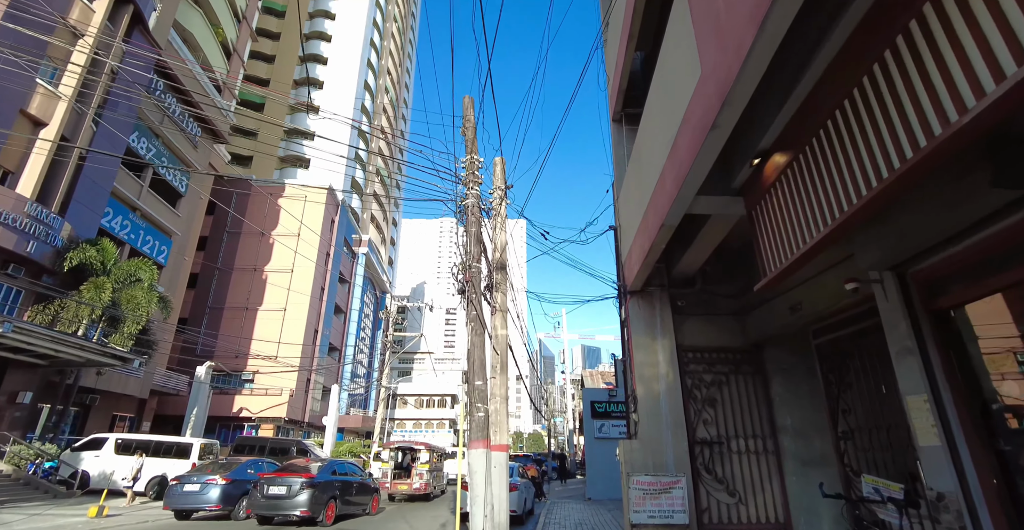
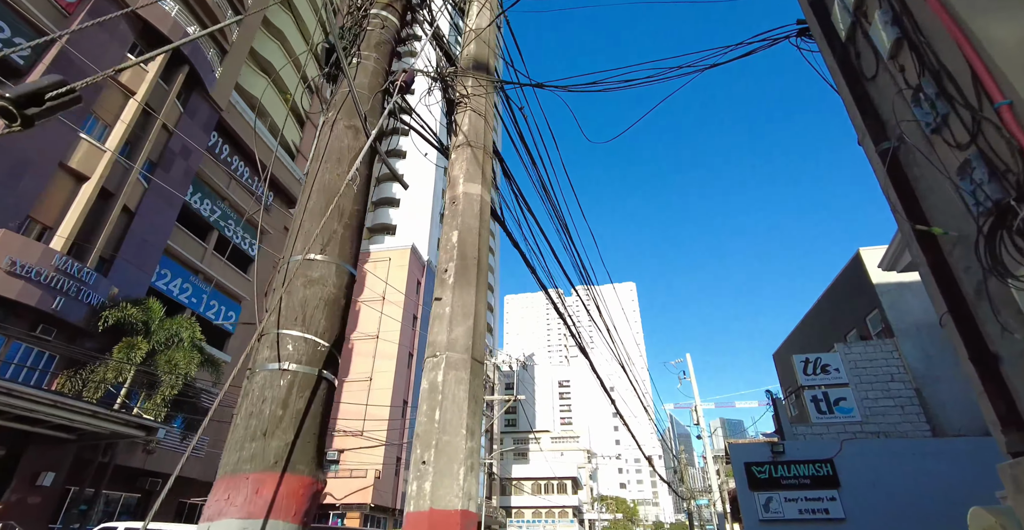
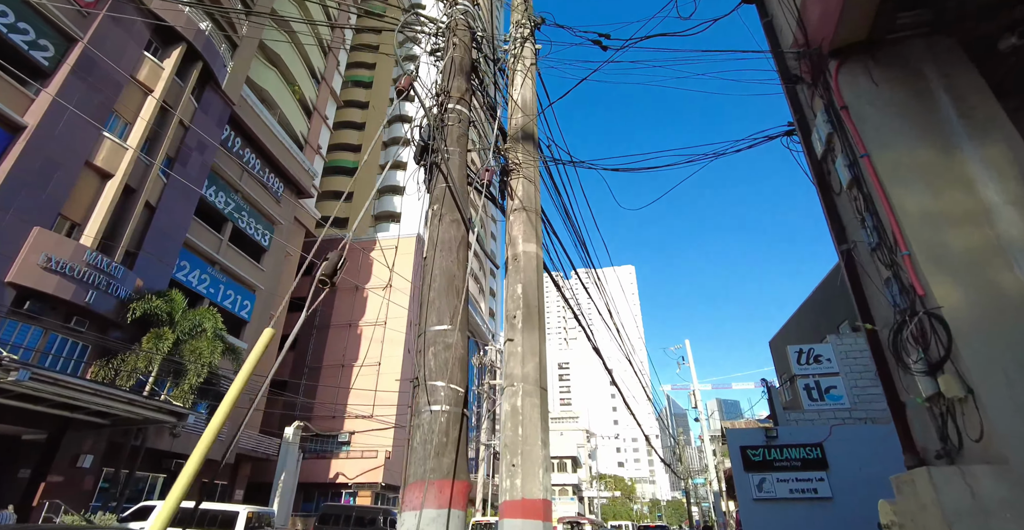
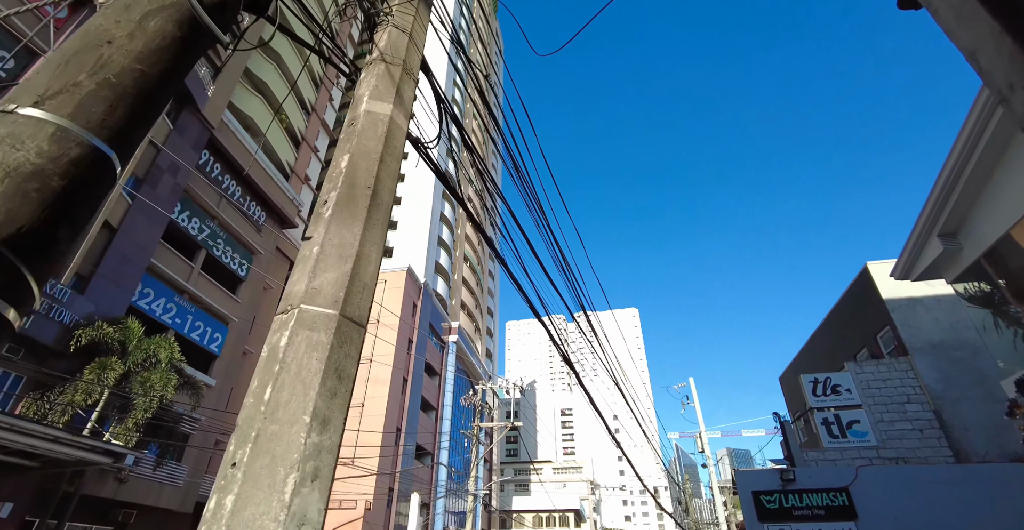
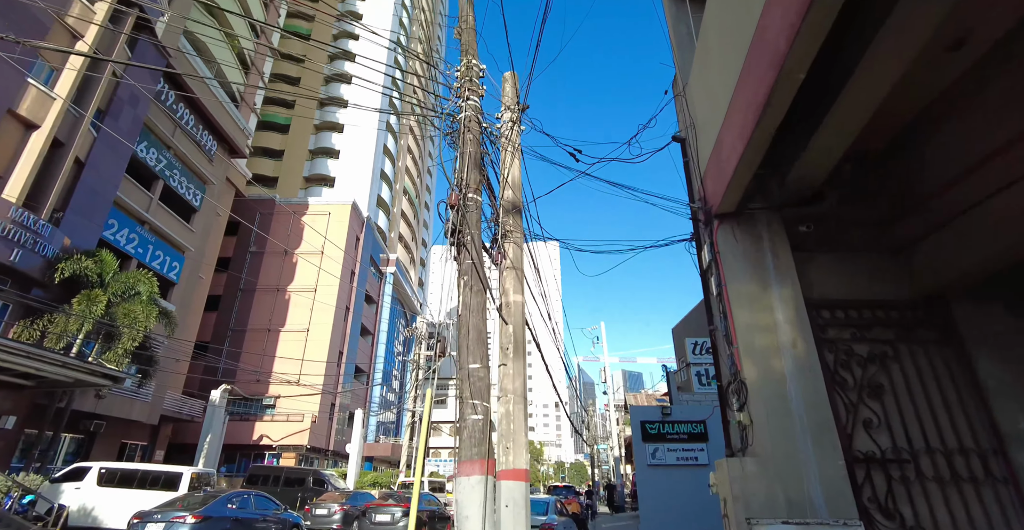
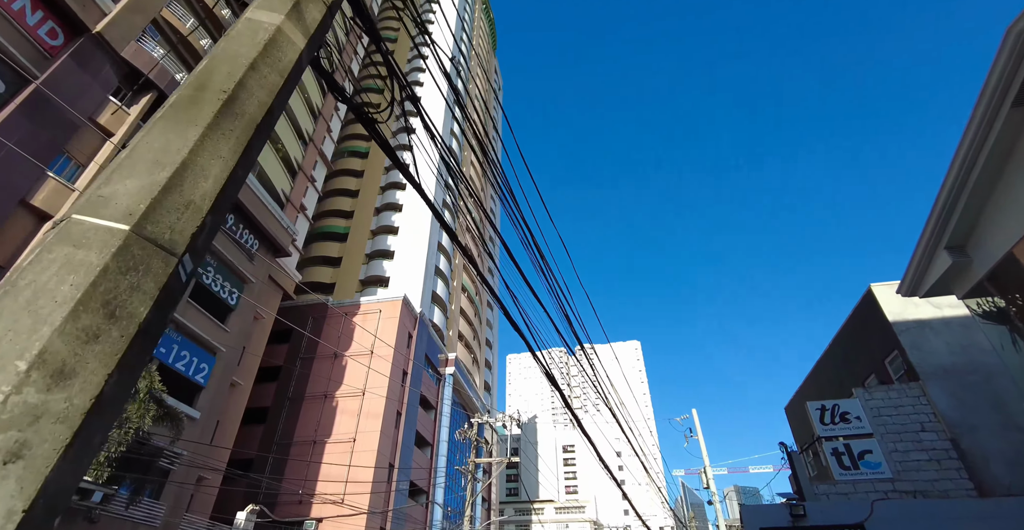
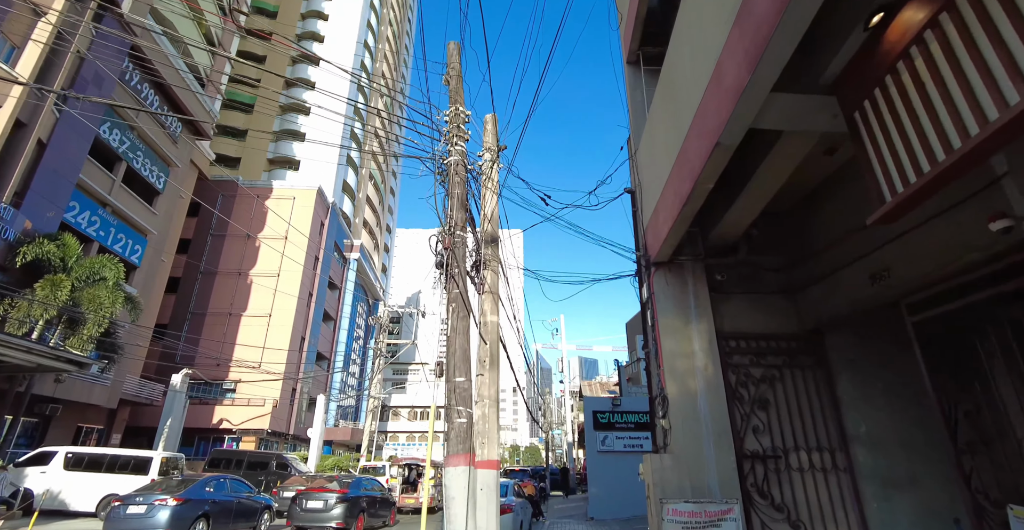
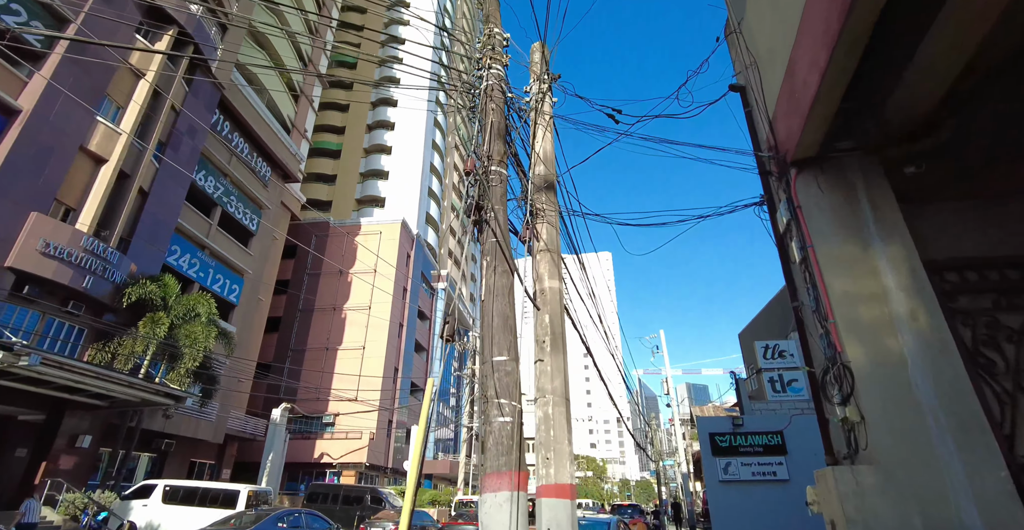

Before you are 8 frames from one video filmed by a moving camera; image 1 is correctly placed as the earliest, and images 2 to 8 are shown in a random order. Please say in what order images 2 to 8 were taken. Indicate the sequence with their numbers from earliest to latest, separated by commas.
7, 5, 8, 3, 2, 4, 6
